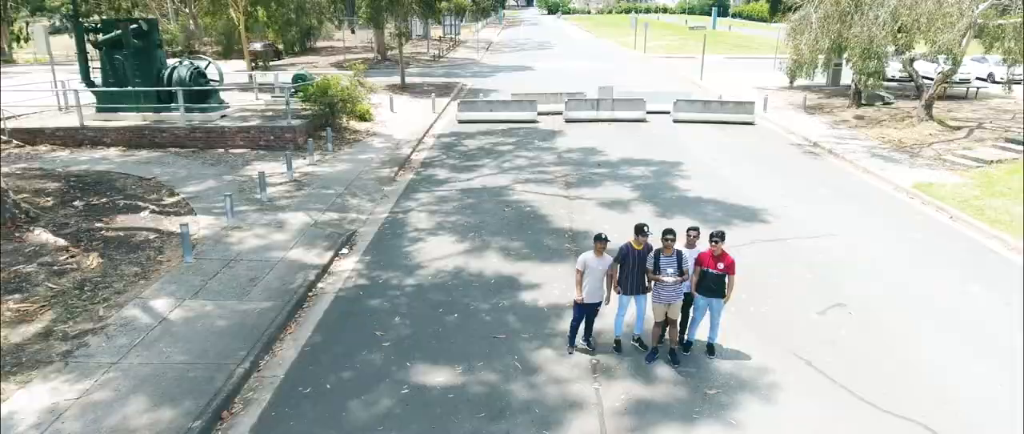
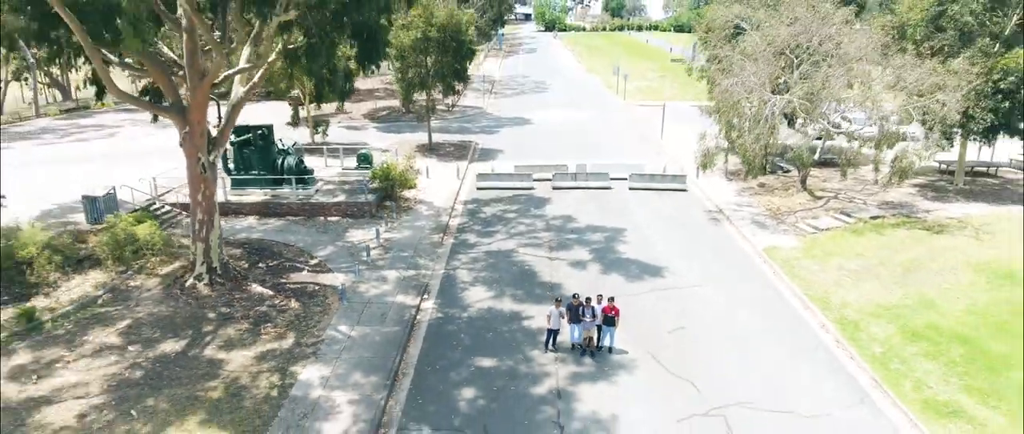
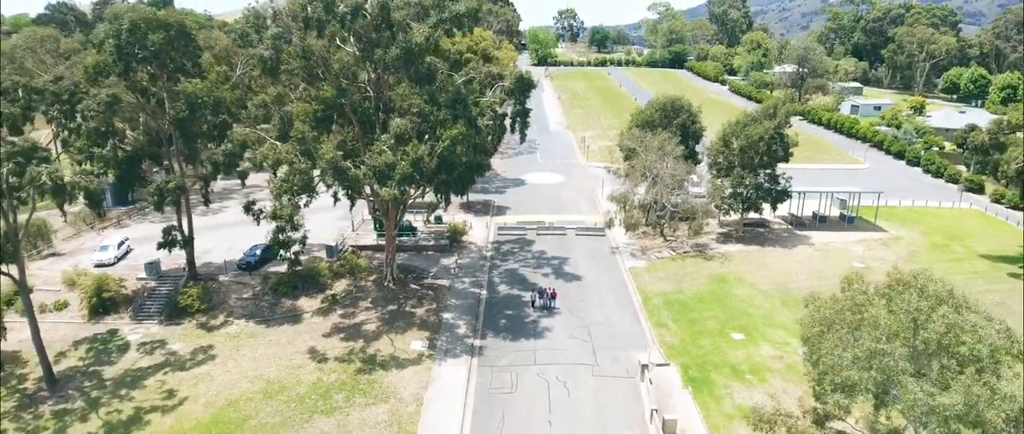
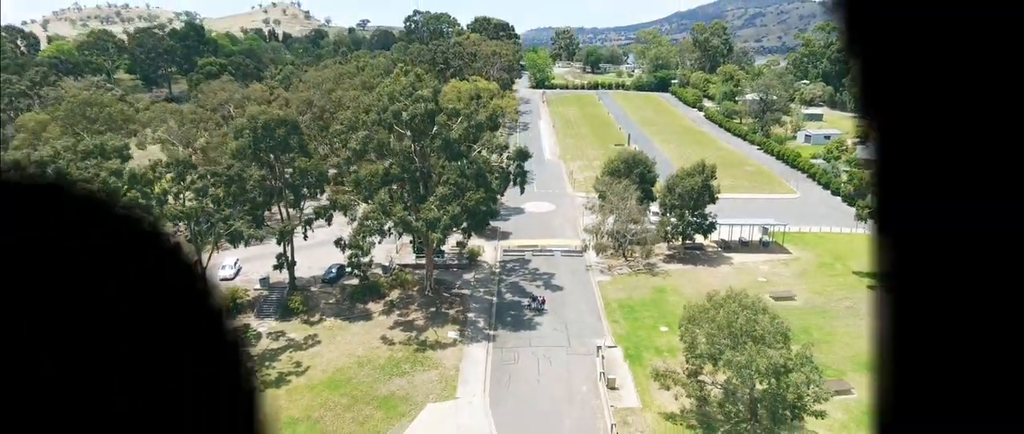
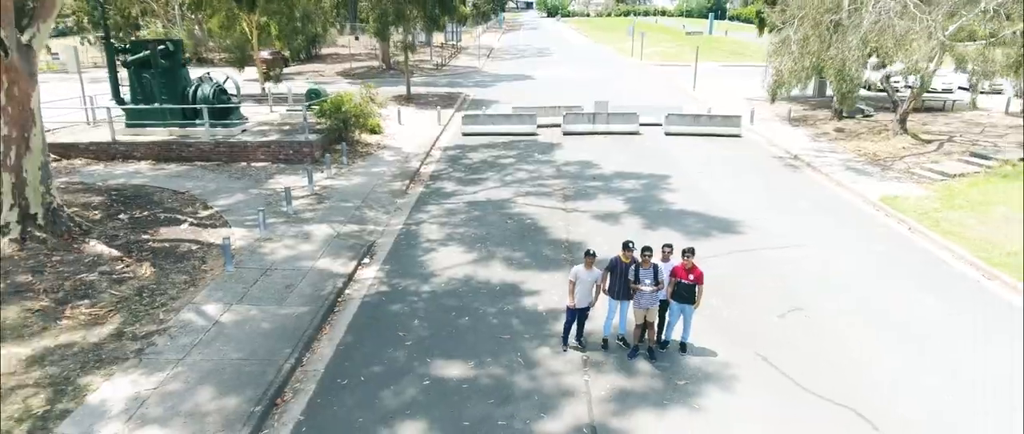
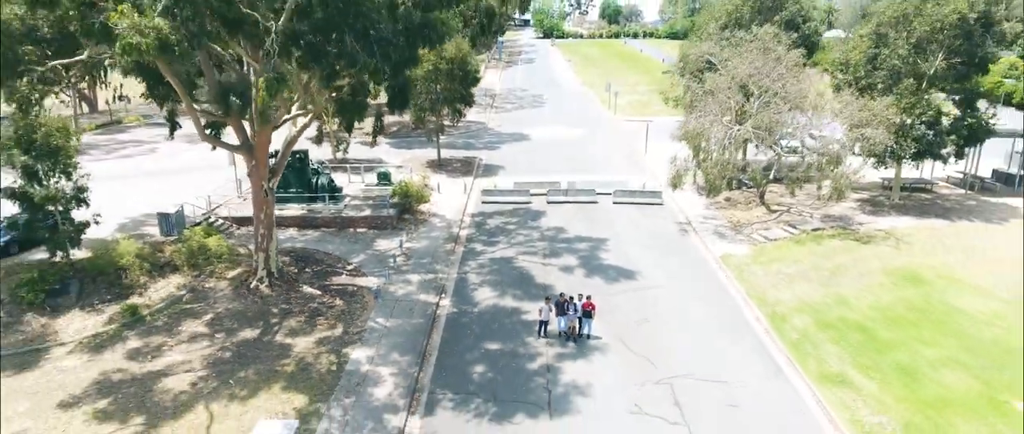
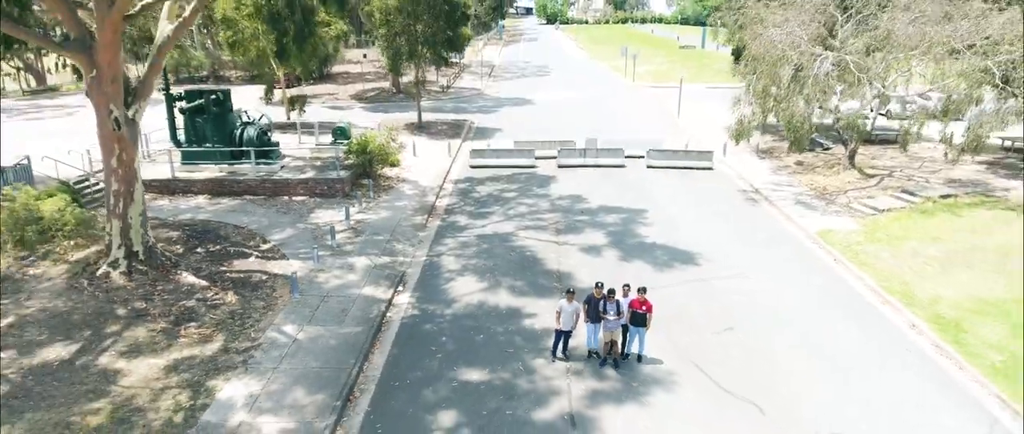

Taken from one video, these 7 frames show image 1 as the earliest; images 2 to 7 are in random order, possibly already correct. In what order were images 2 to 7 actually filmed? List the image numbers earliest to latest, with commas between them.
5, 7, 2, 6, 3, 4
